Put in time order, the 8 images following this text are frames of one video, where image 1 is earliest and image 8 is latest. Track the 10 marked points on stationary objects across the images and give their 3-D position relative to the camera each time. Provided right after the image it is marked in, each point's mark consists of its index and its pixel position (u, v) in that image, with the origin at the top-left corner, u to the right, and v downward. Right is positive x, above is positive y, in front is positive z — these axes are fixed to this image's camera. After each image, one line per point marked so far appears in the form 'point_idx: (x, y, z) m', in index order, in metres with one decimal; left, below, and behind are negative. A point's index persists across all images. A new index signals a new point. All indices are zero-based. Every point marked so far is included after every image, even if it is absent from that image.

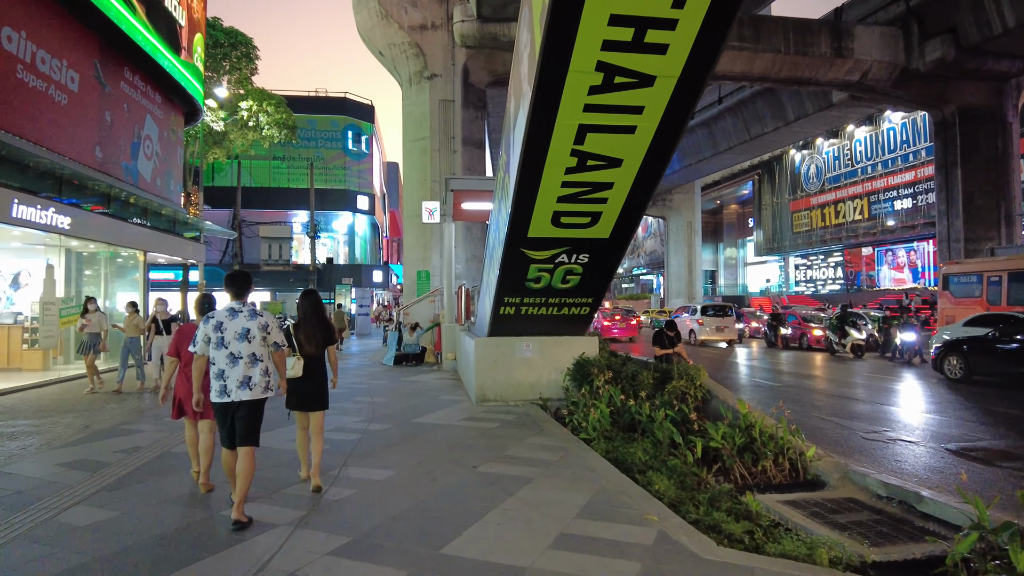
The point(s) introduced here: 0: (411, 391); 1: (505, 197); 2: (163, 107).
0: (-1.5, -1.5, +9.8) m
1: (-0.1, +1.0, +7.1) m
2: (-8.5, +4.4, +15.9) m
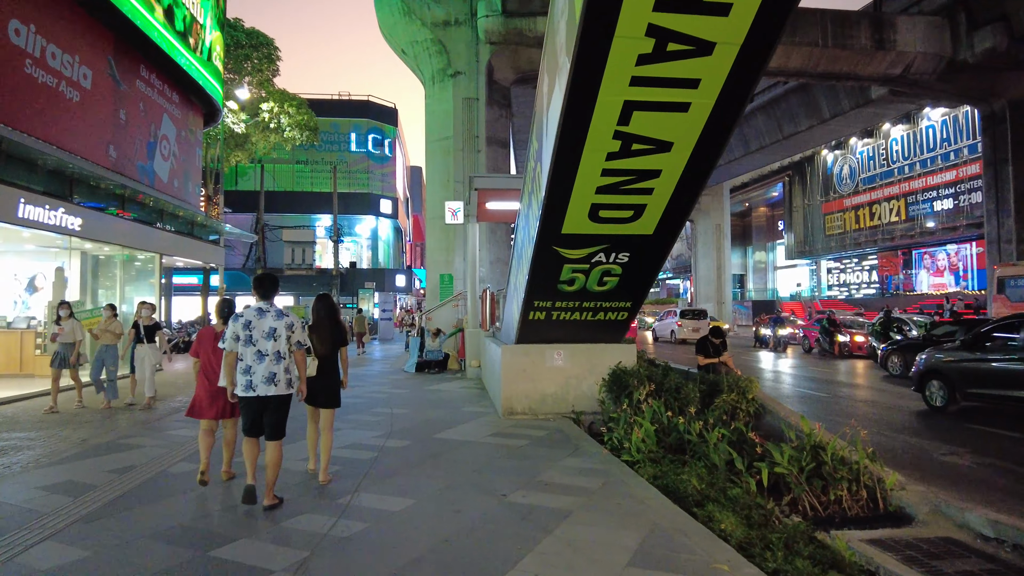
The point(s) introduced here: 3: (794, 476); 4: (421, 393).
0: (-1.1, -1.6, +9.2) m
1: (+0.2, +0.9, +6.4) m
2: (-7.9, +4.3, +15.5) m
3: (+2.1, -1.4, +4.9) m
4: (-1.4, -1.6, +10.2) m
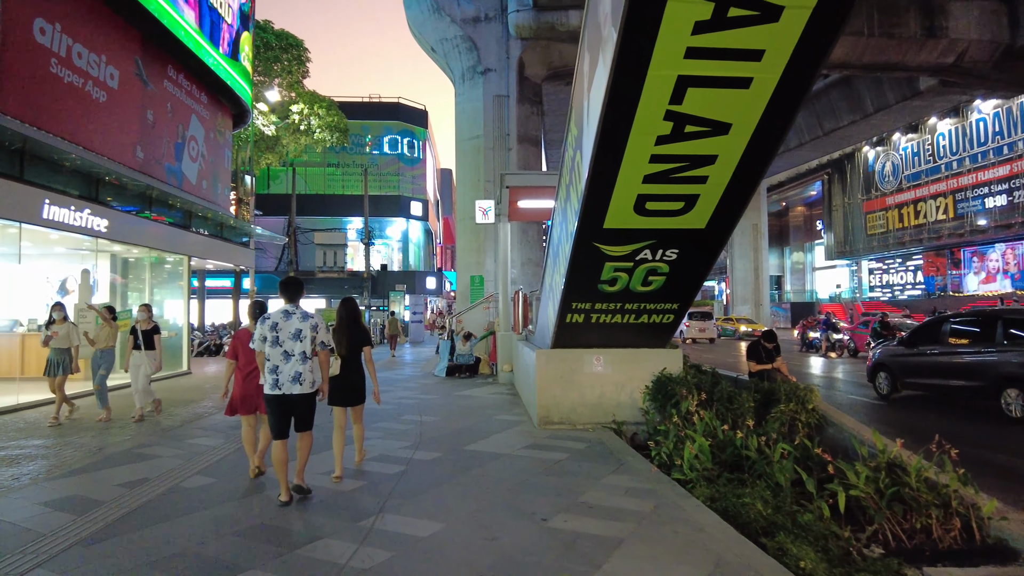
0: (-0.6, -1.6, +8.7) m
1: (+0.5, +0.9, +5.9) m
2: (-7.1, +4.2, +15.4) m
3: (+2.4, -1.4, +4.3) m
4: (-0.9, -1.7, +9.8) m
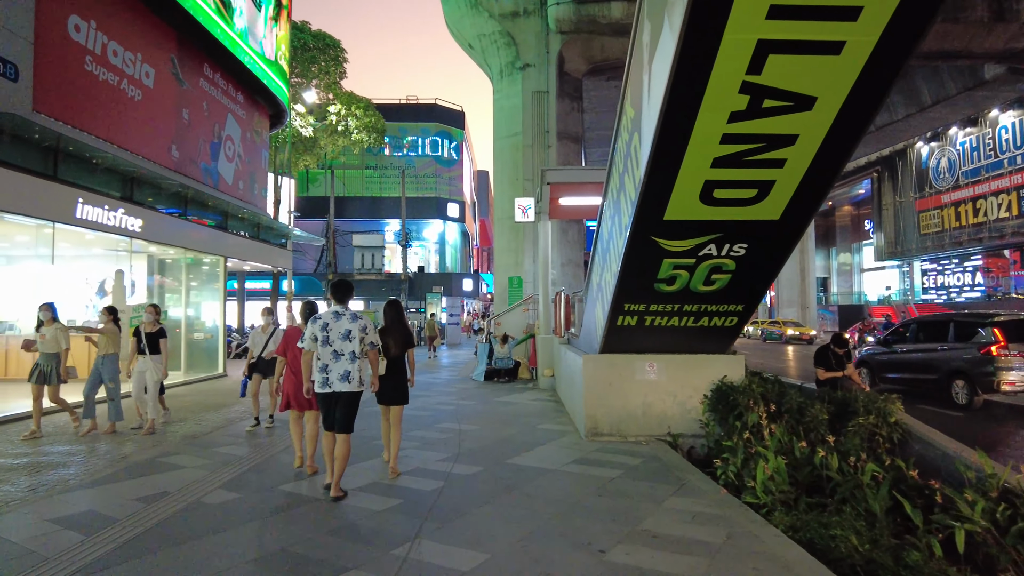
0: (-0.1, -1.6, +8.2) m
1: (+0.9, +0.9, +5.3) m
2: (-6.2, +4.2, +15.3) m
3: (+2.7, -1.4, +3.6) m
4: (-0.3, -1.7, +9.3) m
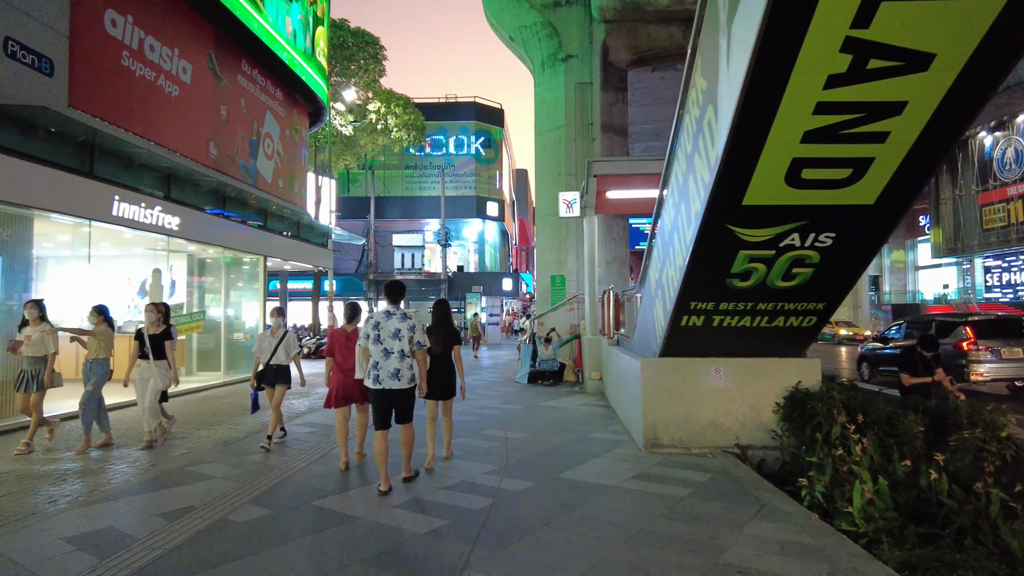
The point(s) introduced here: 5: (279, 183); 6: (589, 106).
0: (+0.5, -1.6, +7.7) m
1: (+1.3, +1.0, +4.7) m
2: (-5.2, +4.2, +15.1) m
3: (+3.0, -1.3, +2.9) m
4: (+0.3, -1.6, +8.8) m
5: (-5.3, +2.4, +14.9) m
6: (+1.9, +4.6, +16.4) m
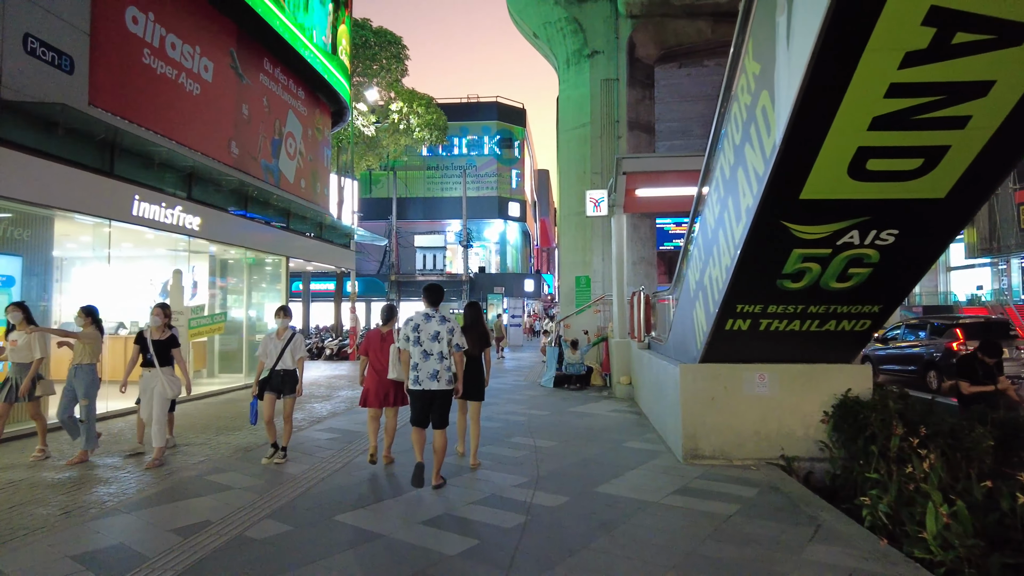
0: (+0.8, -1.6, +7.3) m
1: (+1.5, +1.0, +4.4) m
2: (-4.7, +4.2, +14.9) m
3: (+3.1, -1.4, +2.5) m
4: (+0.7, -1.7, +8.4) m
5: (-4.7, +2.4, +14.8) m
6: (+2.5, +4.5, +16.0) m
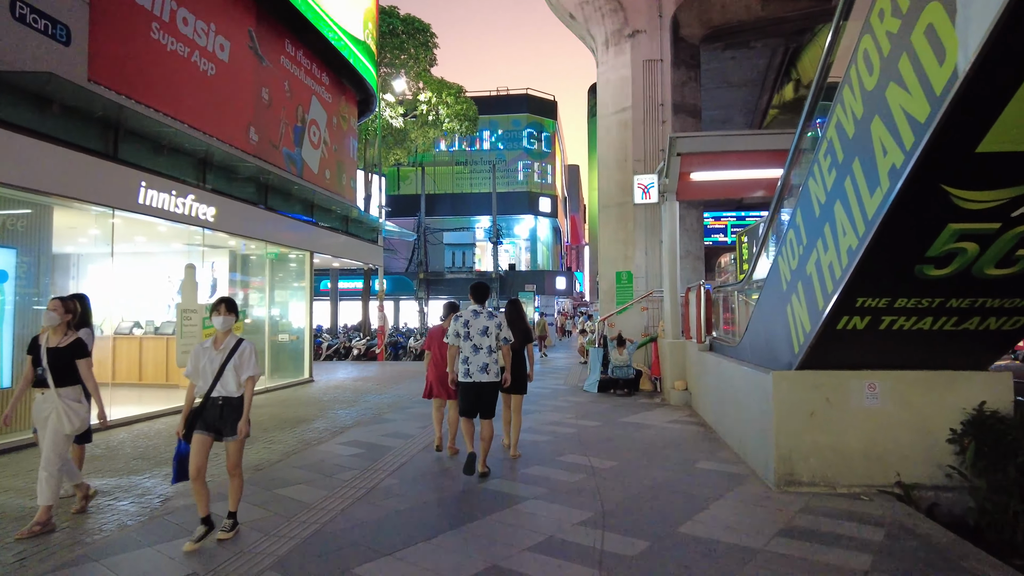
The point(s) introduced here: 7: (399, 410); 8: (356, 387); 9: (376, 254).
0: (+1.3, -1.5, +6.3) m
1: (+1.9, +1.0, +3.3) m
2: (-3.9, +4.2, +14.1) m
3: (+3.4, -1.3, +1.4) m
4: (+1.2, -1.6, +7.4) m
5: (-4.0, +2.4, +14.0) m
6: (+3.3, +4.6, +14.9) m
7: (-1.5, -1.6, +8.7) m
8: (-2.8, -1.8, +11.8) m
9: (-3.7, +0.9, +17.4) m
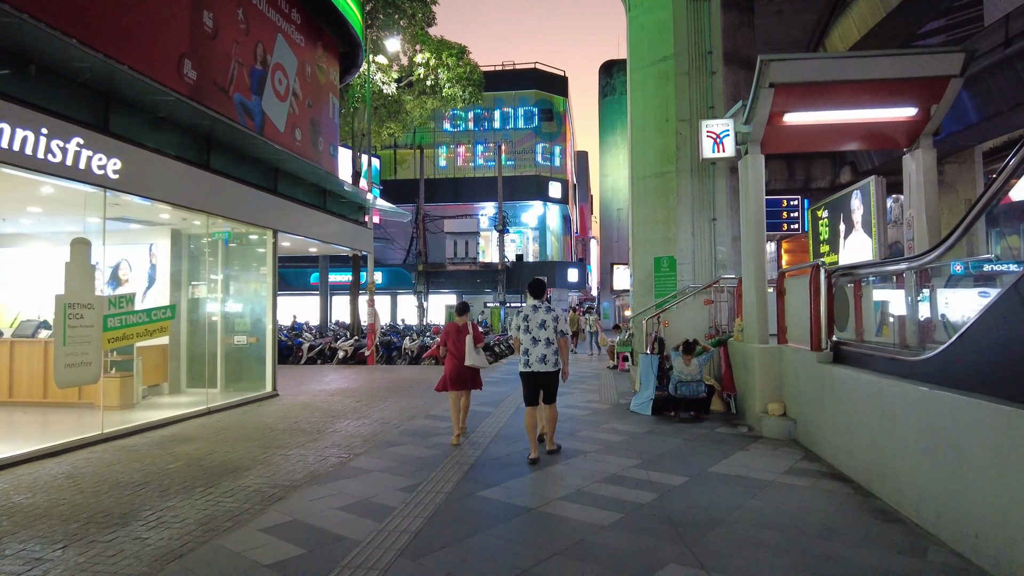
0: (+1.6, -1.4, +3.6) m
1: (+2.2, +1.2, +0.6) m
2: (-3.6, +4.4, +11.4) m
3: (+3.7, -1.2, -1.3) m
4: (+1.5, -1.4, +4.7) m
5: (-3.7, +2.6, +11.3) m
6: (+3.6, +4.8, +12.1) m
7: (-1.2, -1.5, +6.0) m
8: (-2.5, -1.6, +9.1) m
9: (-3.4, +1.1, +14.7) m
